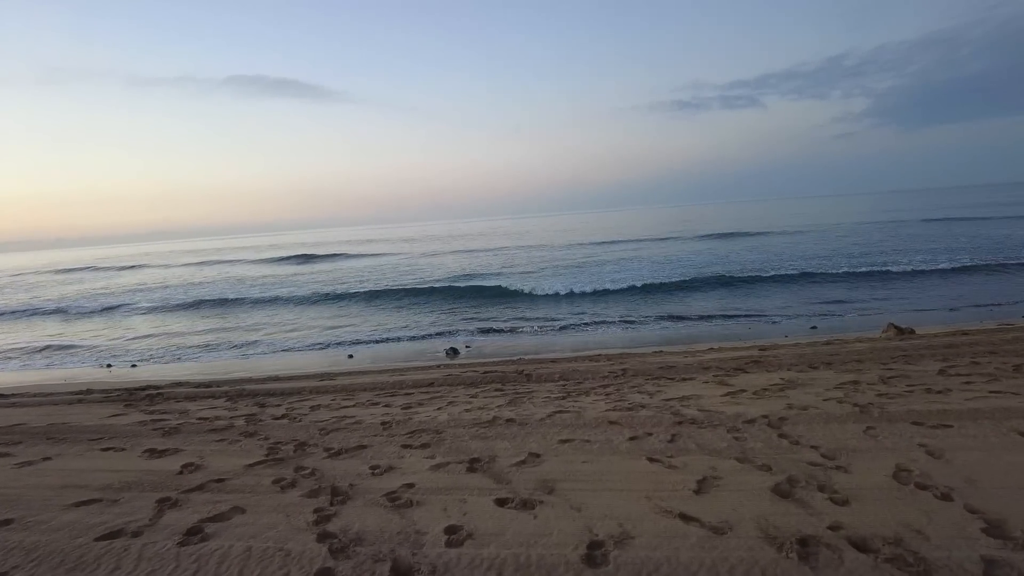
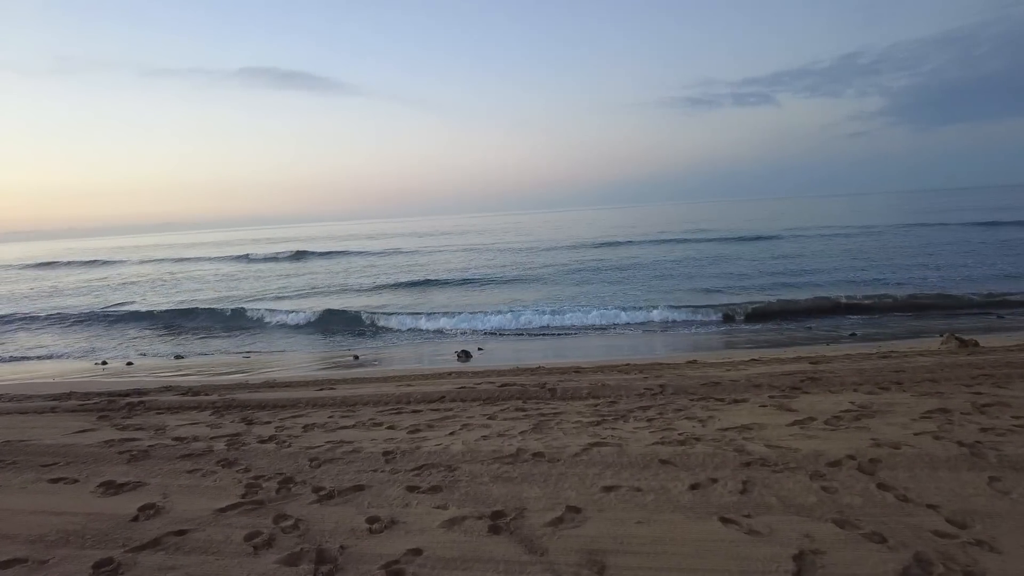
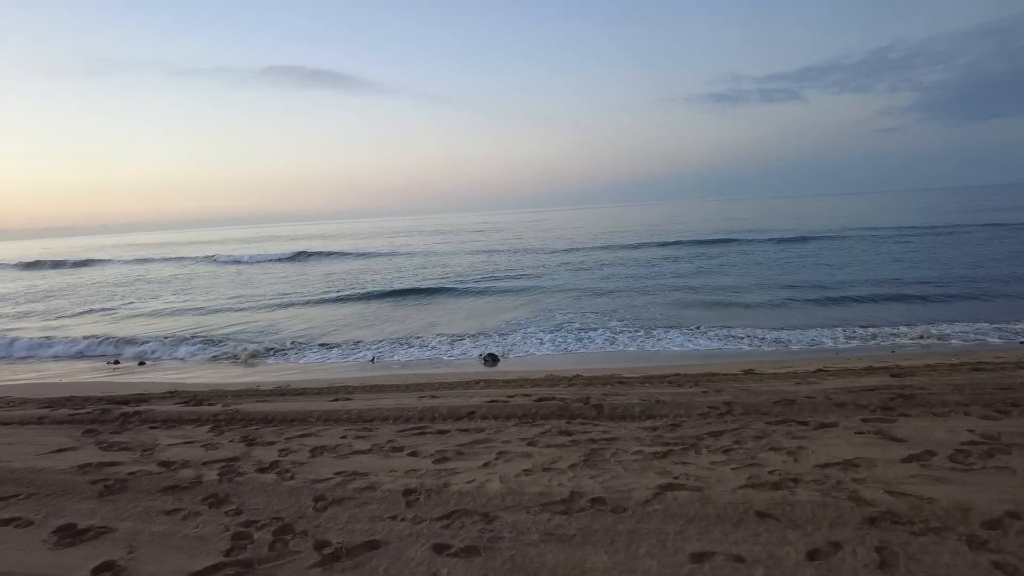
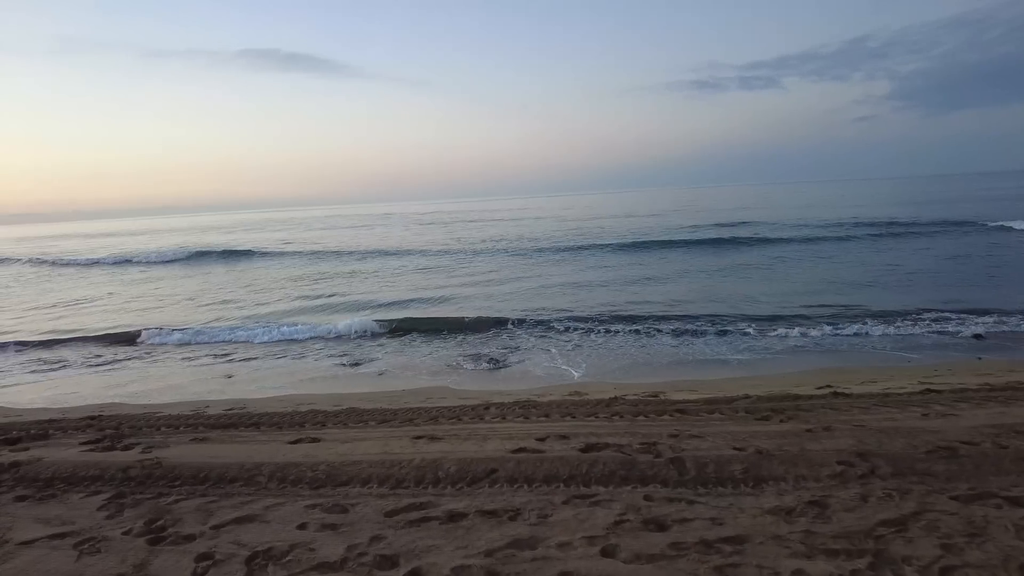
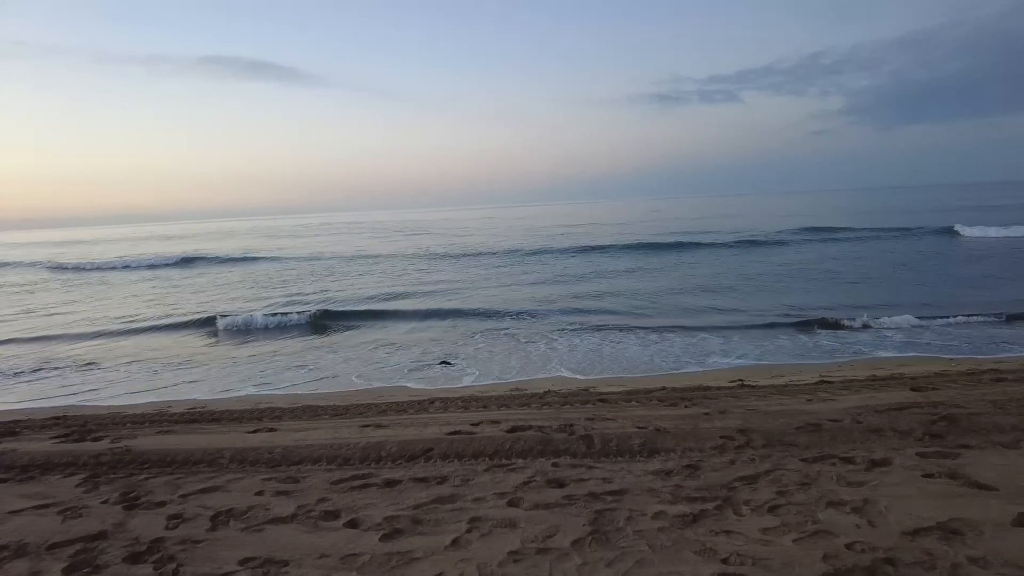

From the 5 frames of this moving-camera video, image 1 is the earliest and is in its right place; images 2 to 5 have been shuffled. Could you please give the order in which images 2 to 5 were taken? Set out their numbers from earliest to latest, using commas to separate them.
2, 3, 5, 4
